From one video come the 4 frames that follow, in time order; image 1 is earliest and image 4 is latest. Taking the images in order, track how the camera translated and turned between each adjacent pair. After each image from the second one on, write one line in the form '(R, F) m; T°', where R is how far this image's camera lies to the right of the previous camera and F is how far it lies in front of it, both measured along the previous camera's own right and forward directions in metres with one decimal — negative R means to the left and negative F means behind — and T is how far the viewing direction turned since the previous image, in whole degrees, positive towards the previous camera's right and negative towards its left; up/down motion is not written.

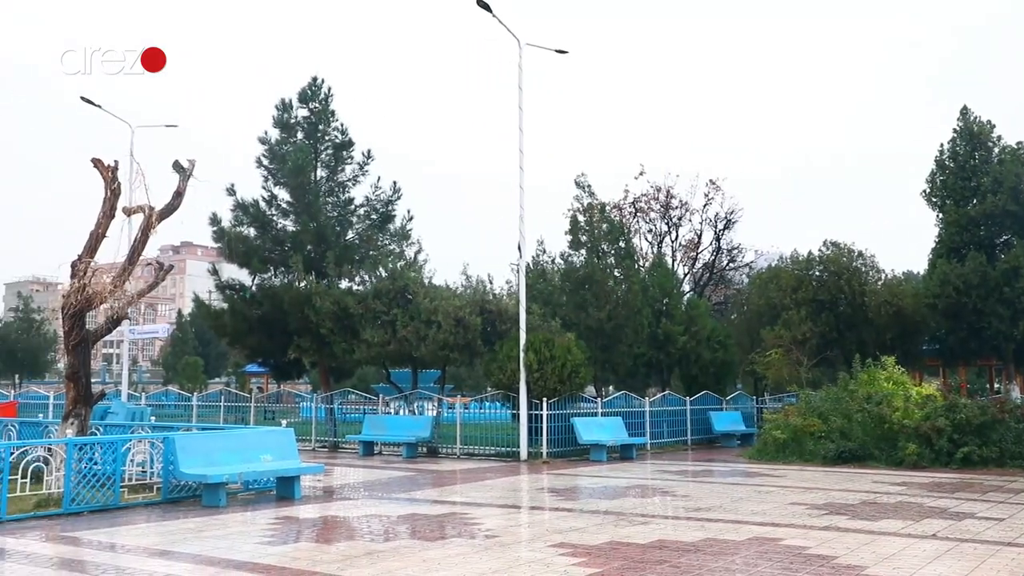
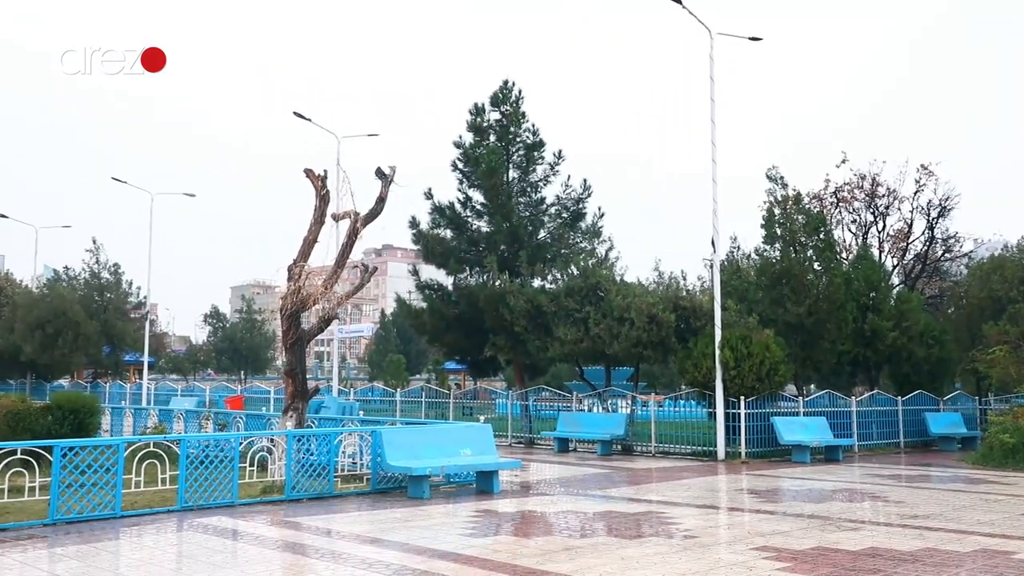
(-0.4, 0.0) m; -11°
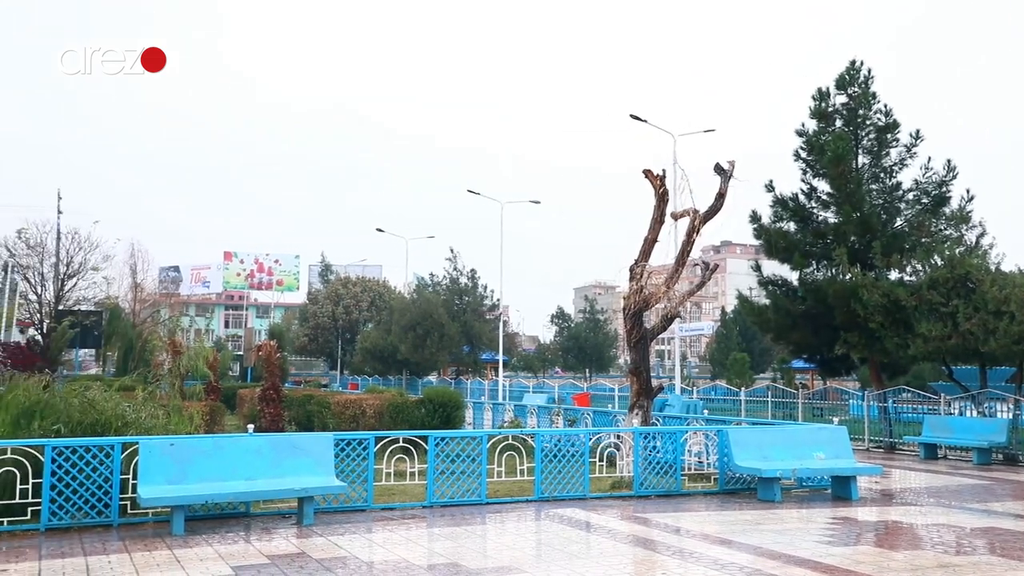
(-0.6, -0.1) m; -20°
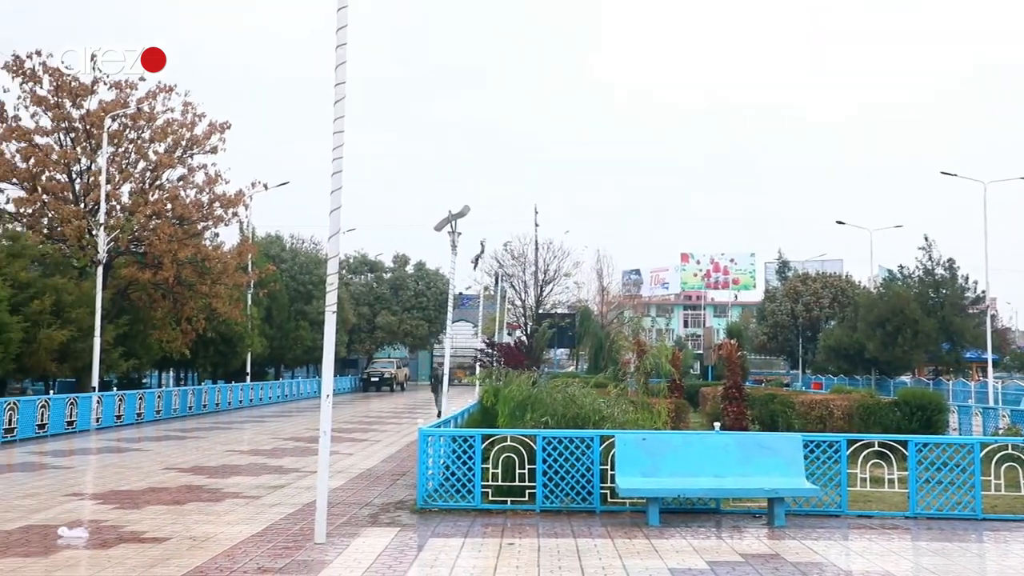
(-0.8, -0.2) m; -26°
